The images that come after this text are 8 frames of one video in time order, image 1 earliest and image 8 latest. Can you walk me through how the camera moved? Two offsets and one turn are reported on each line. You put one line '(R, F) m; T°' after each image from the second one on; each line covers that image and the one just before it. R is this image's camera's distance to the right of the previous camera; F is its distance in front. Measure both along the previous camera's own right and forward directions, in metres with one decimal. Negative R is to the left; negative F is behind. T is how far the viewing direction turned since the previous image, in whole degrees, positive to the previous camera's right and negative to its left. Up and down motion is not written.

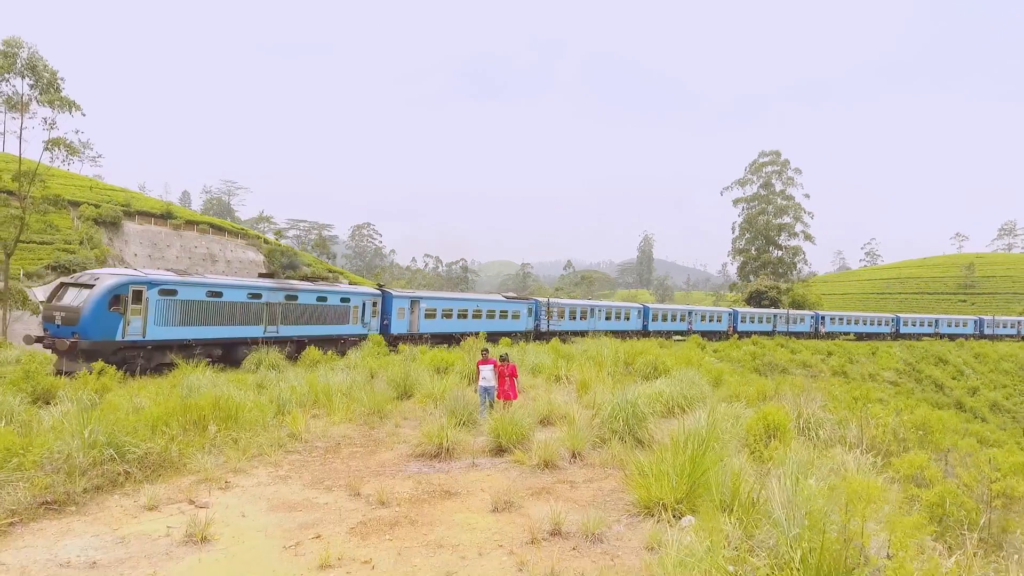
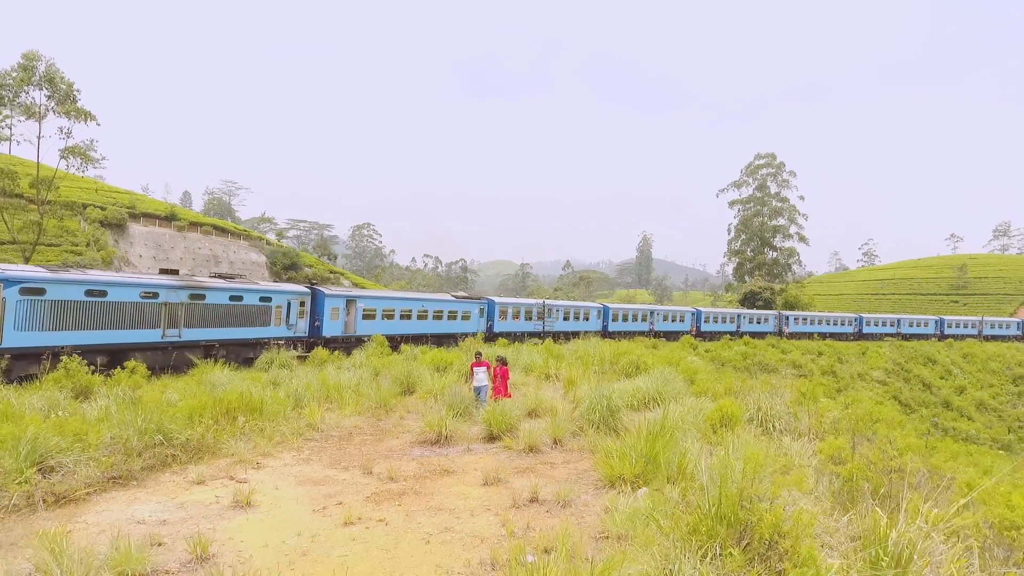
(+0.1, -0.8) m; 0°
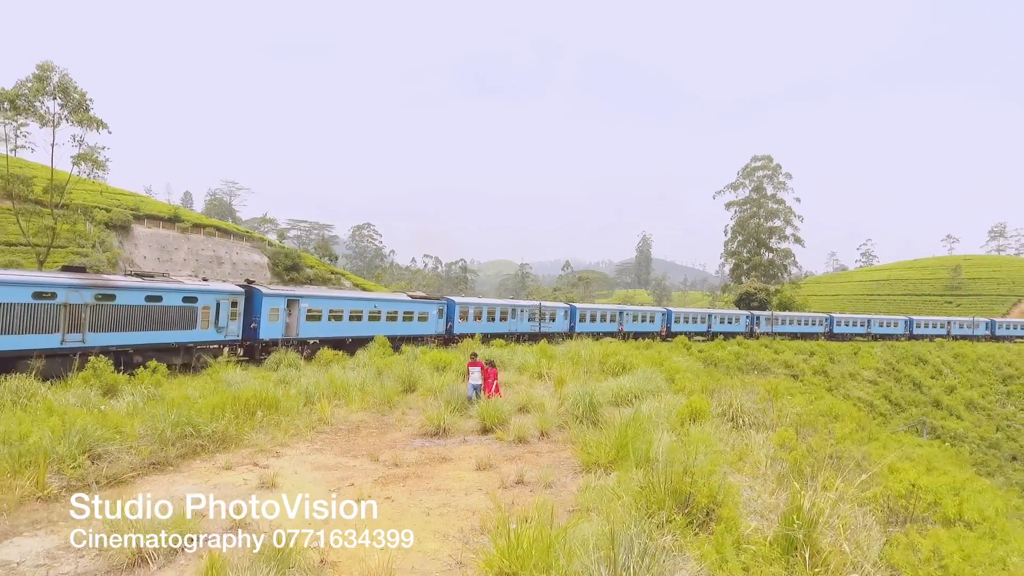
(+0.1, -0.7) m; 0°
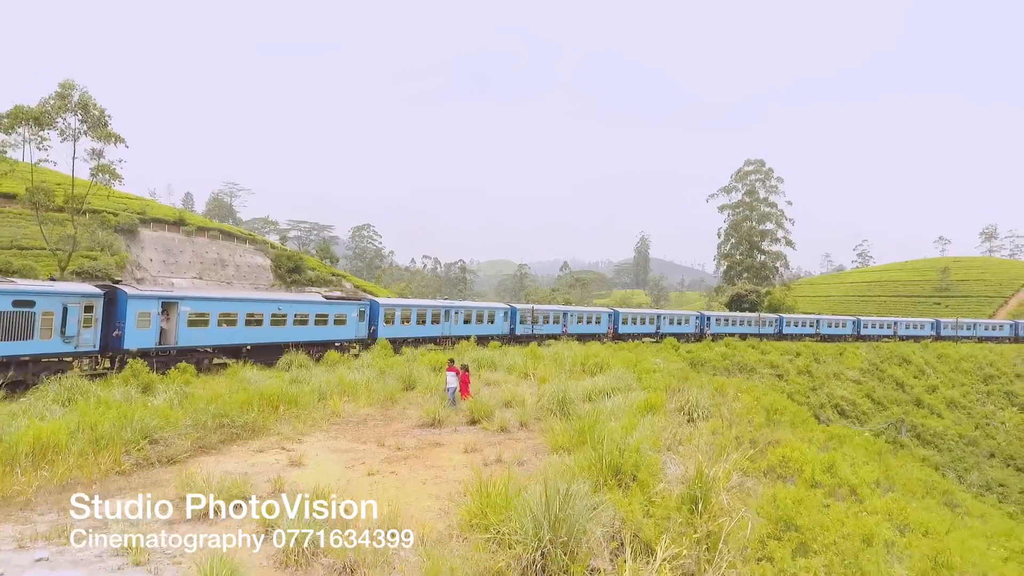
(+0.2, -1.3) m; 0°
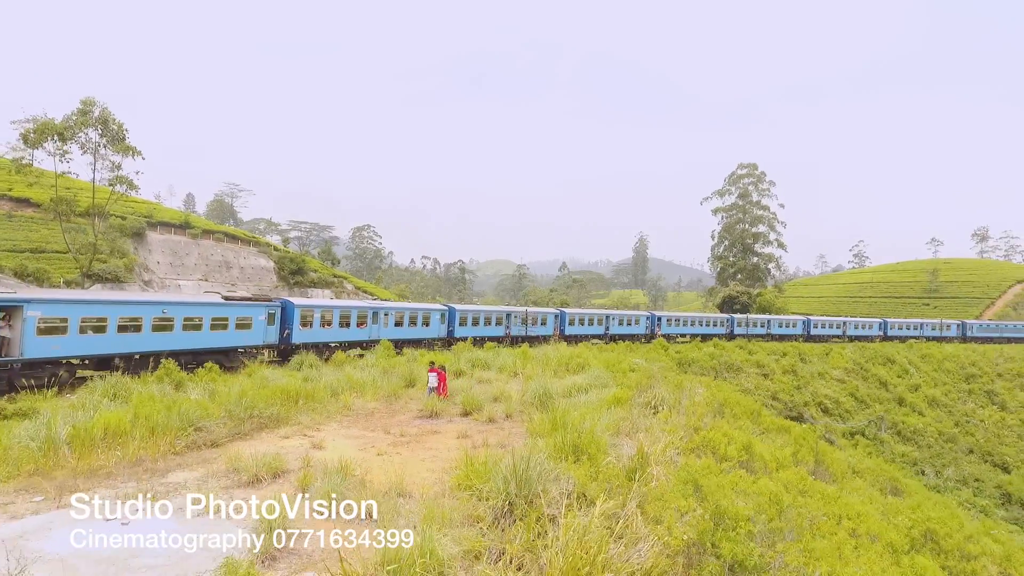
(+0.2, -1.3) m; 0°
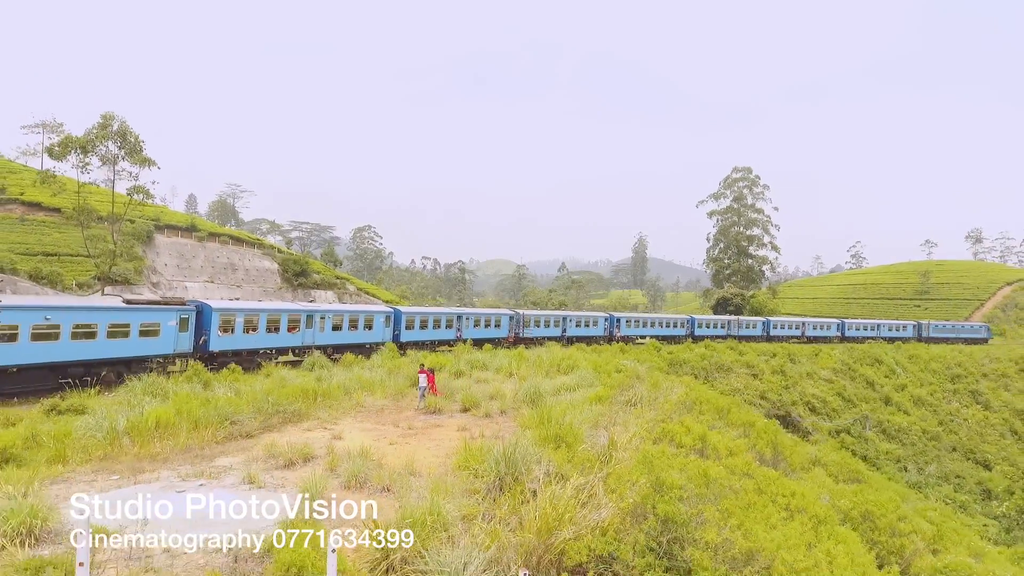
(+0.1, -1.2) m; 0°
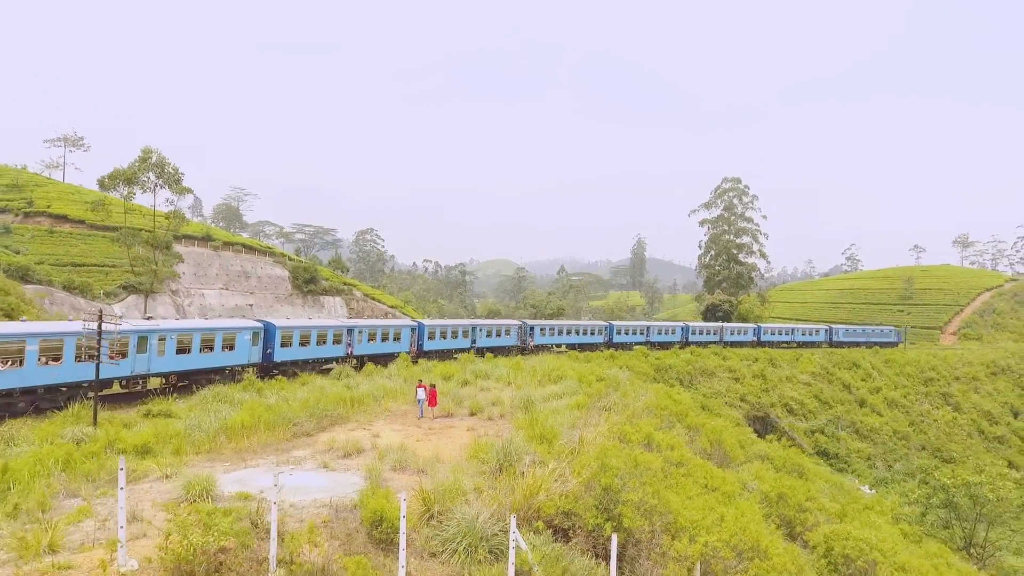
(+0.1, -2.8) m; 0°
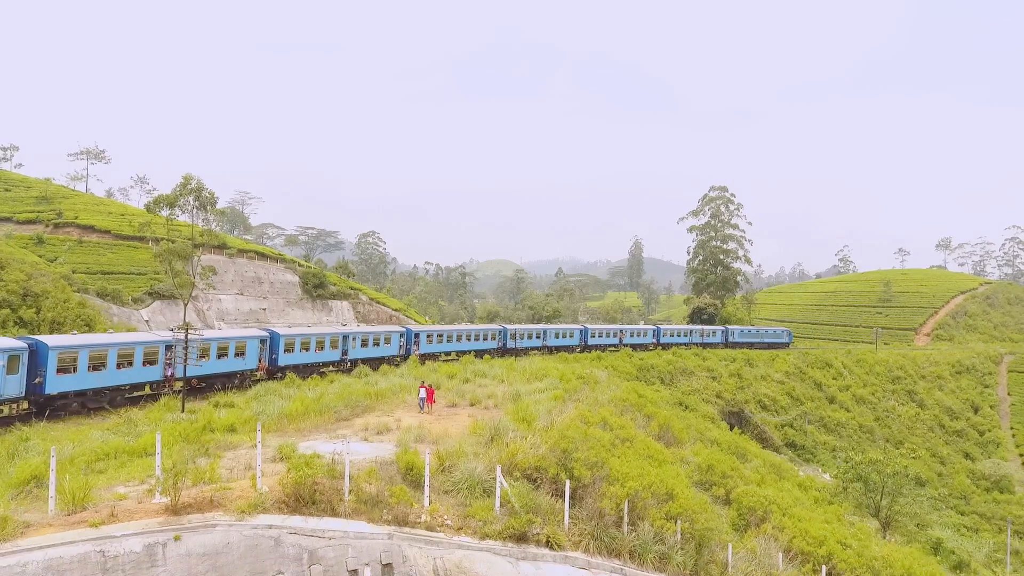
(+0.3, -3.6) m; 0°
